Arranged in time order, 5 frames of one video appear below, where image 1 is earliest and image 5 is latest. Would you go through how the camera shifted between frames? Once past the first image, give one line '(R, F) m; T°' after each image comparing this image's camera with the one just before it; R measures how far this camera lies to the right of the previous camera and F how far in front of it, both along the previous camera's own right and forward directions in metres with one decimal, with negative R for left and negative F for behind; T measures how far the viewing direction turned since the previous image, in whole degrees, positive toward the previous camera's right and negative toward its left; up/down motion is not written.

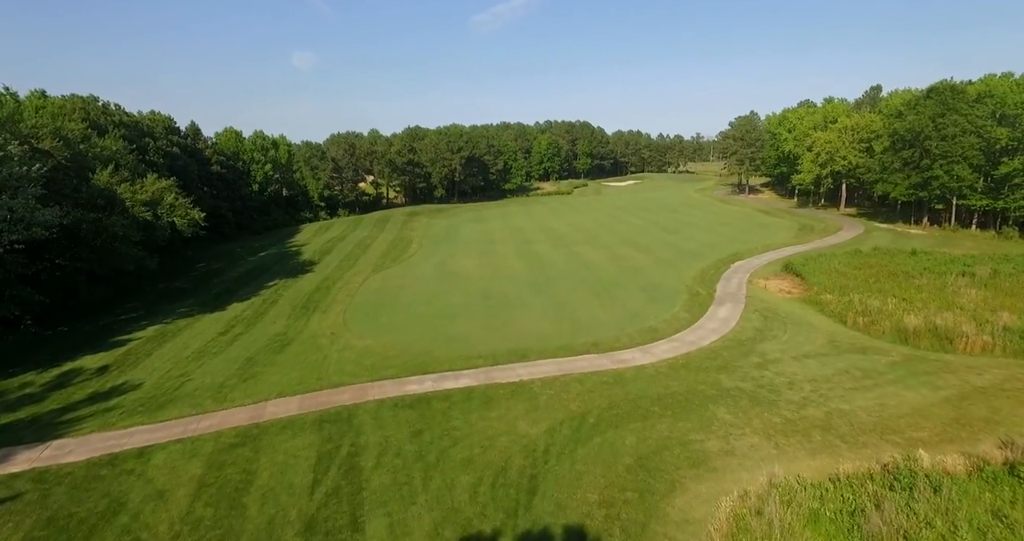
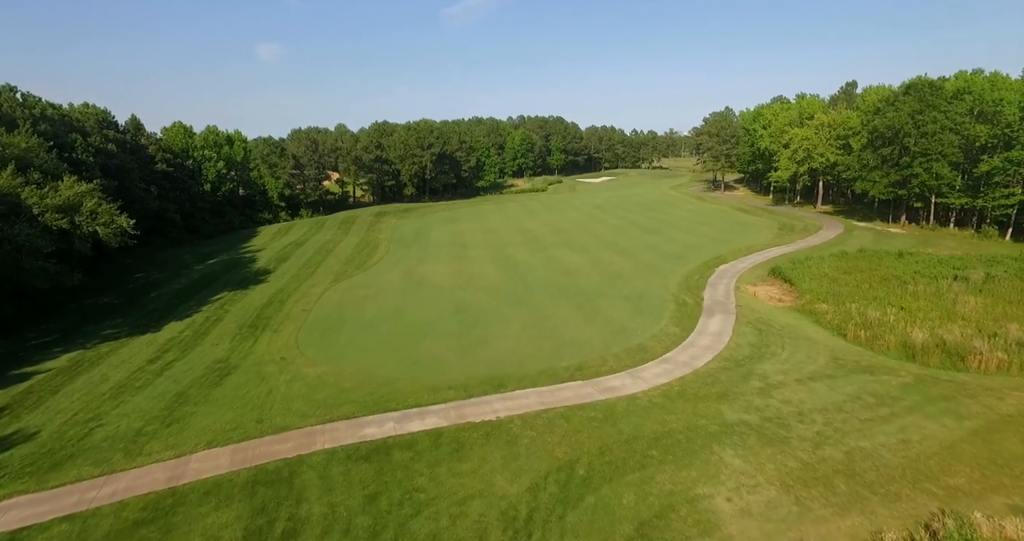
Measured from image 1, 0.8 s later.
(0.0, +2.2) m; +3°
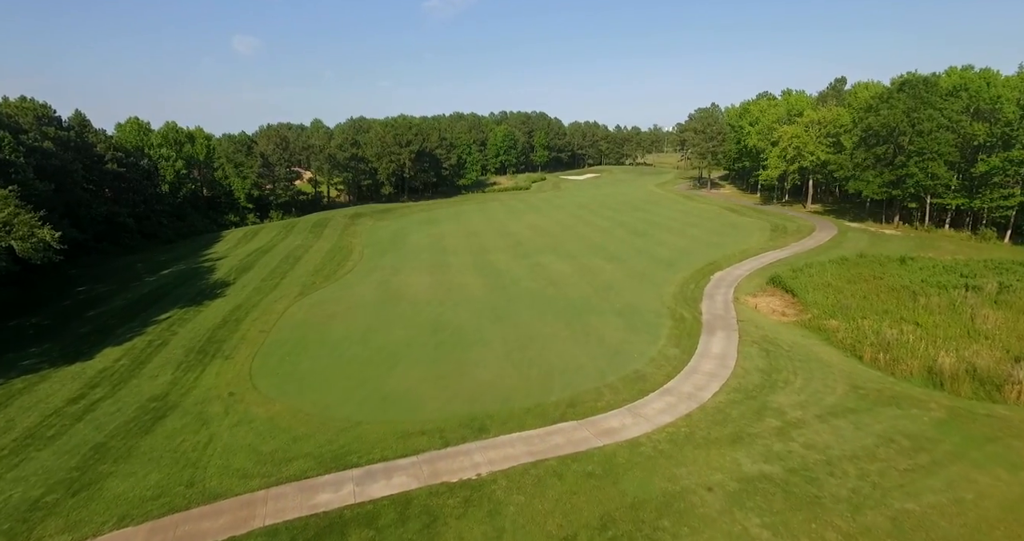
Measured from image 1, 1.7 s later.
(0.0, +2.2) m; +2°
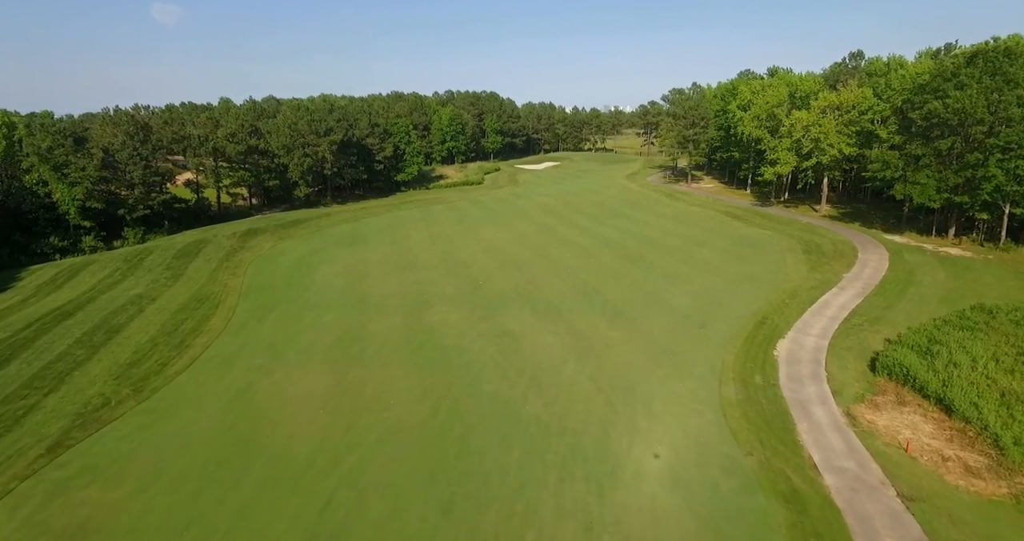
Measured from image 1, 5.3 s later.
(0.0, +12.1) m; +5°
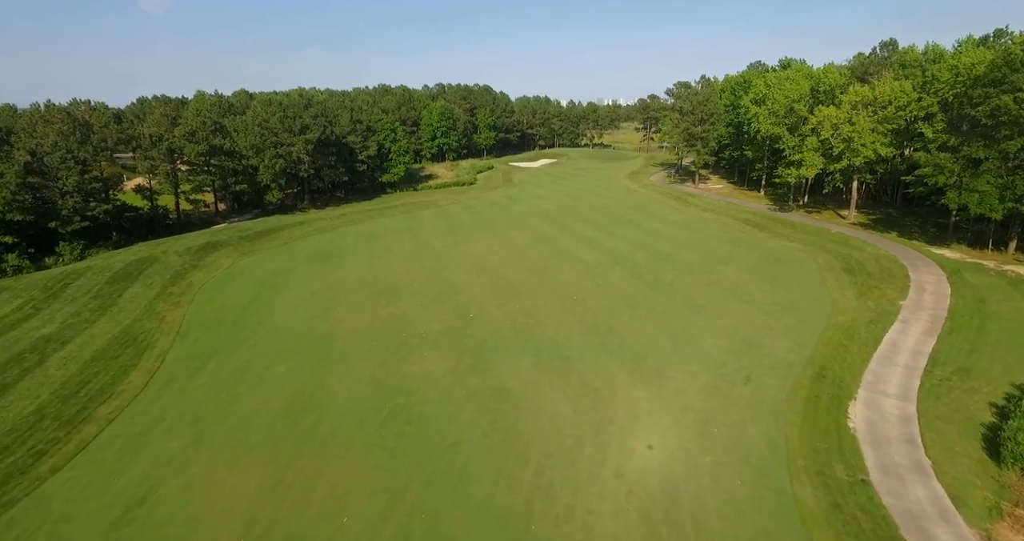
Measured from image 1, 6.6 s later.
(-0.1, +4.8) m; +1°
